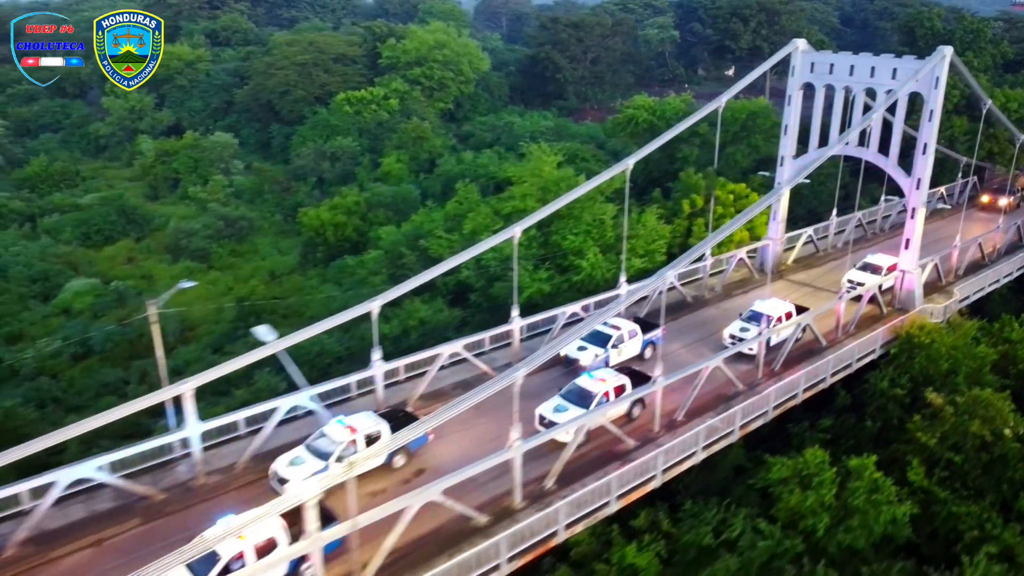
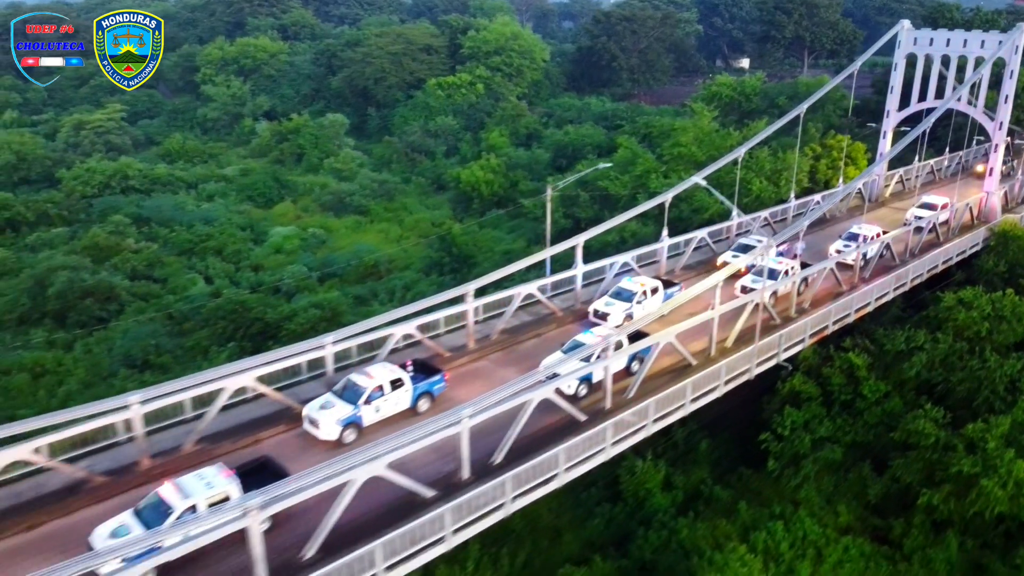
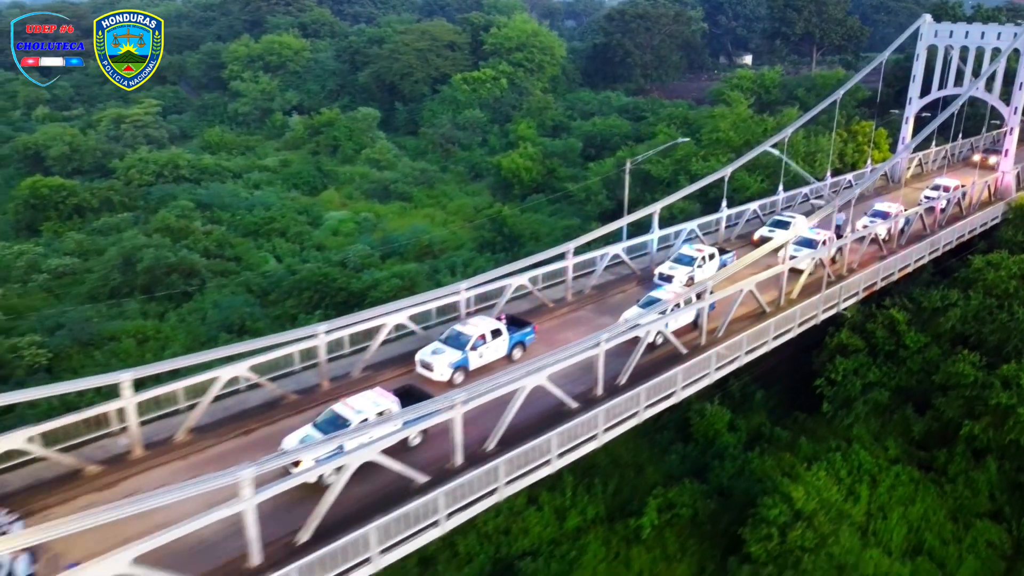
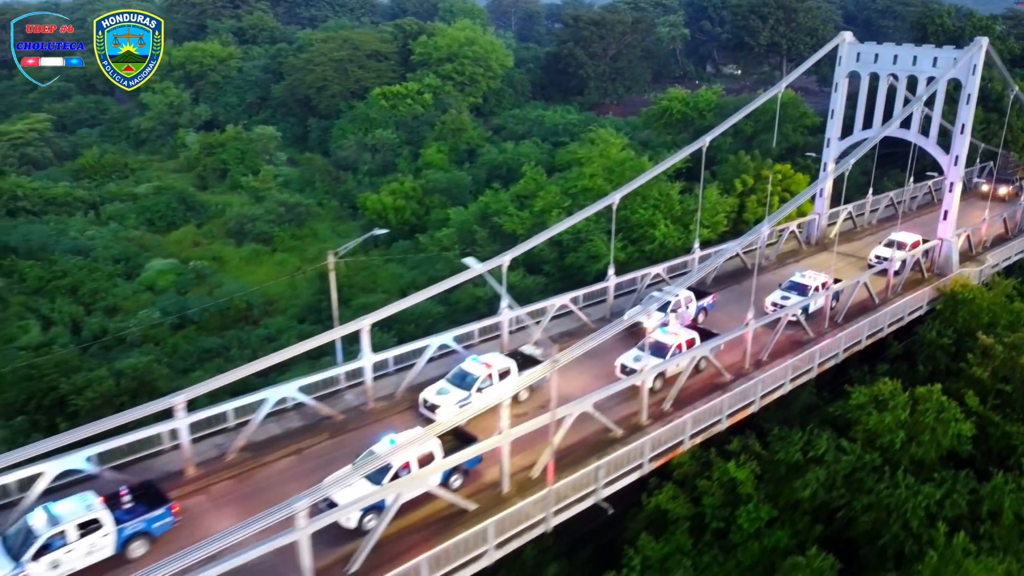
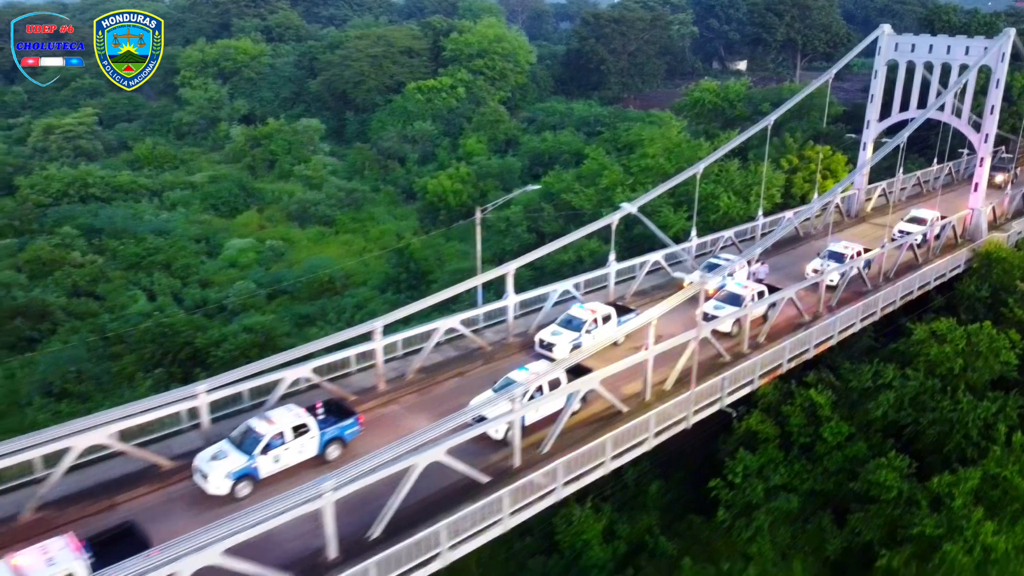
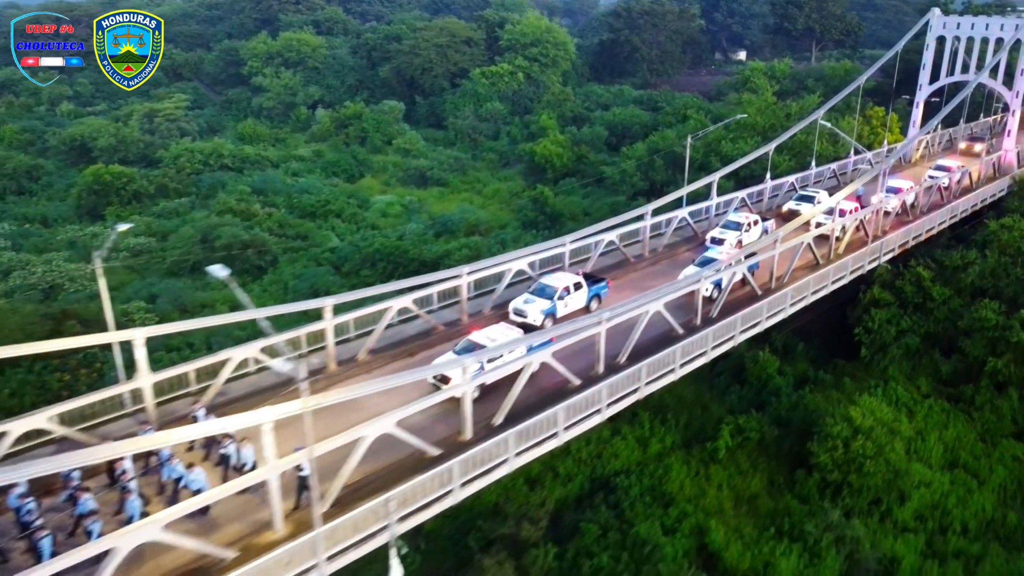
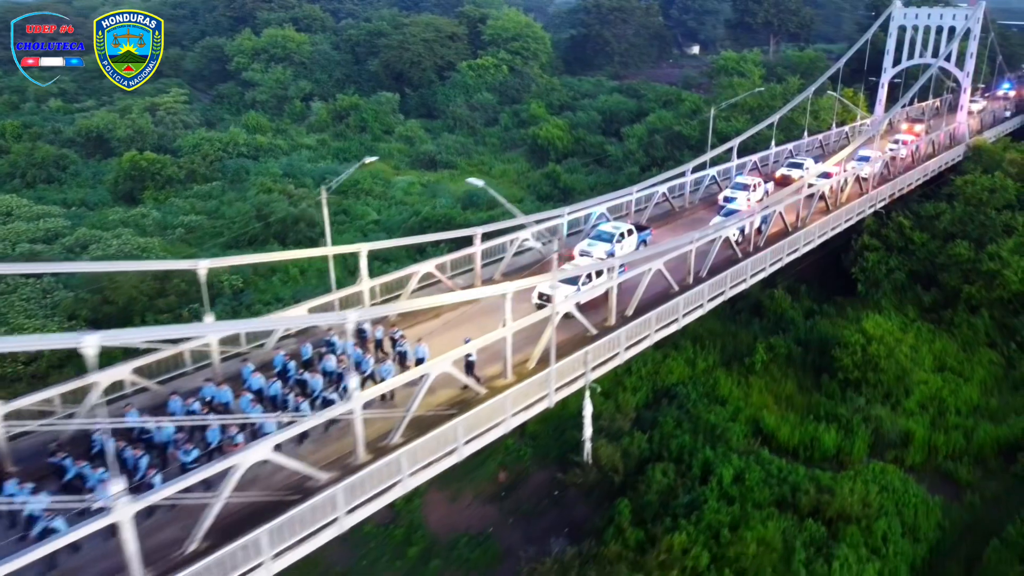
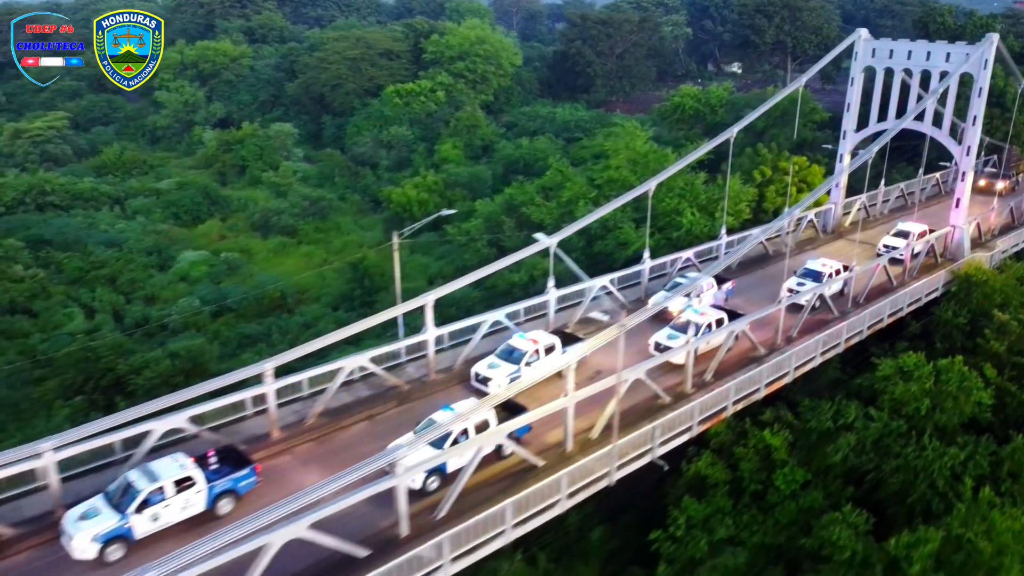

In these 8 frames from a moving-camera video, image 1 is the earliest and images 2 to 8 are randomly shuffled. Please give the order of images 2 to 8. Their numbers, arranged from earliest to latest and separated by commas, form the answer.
4, 8, 5, 2, 3, 6, 7
